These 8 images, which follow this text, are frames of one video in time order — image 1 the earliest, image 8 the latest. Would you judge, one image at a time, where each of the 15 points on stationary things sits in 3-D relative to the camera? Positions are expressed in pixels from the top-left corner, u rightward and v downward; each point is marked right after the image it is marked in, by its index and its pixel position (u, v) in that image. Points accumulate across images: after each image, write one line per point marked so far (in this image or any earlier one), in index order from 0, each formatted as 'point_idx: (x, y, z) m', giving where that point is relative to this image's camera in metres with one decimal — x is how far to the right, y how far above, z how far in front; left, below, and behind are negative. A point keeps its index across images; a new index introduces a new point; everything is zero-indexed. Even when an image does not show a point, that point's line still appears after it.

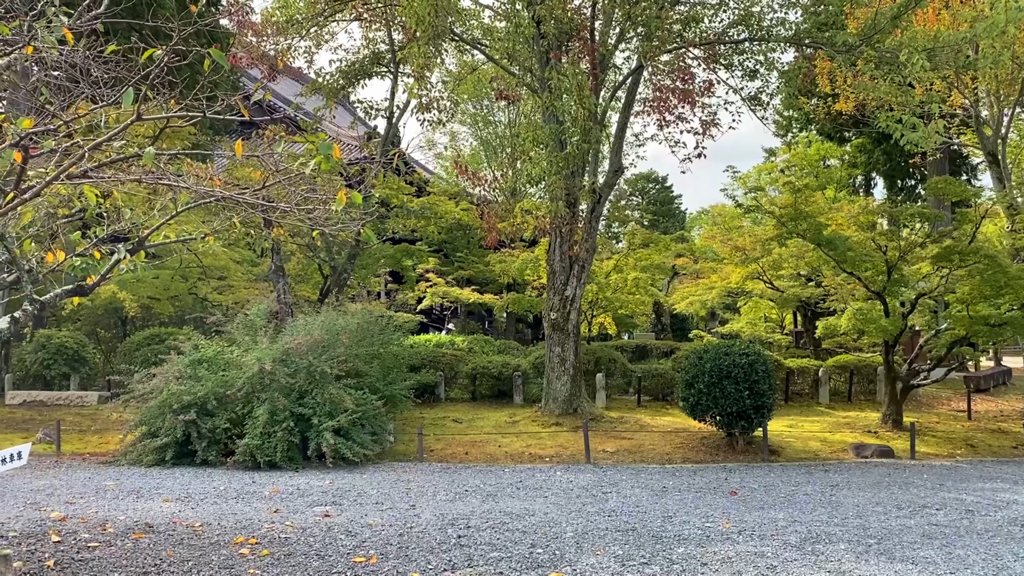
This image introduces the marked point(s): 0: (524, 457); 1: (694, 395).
0: (+0.1, -1.5, +7.5) m
1: (+1.6, -0.9, +7.5) m
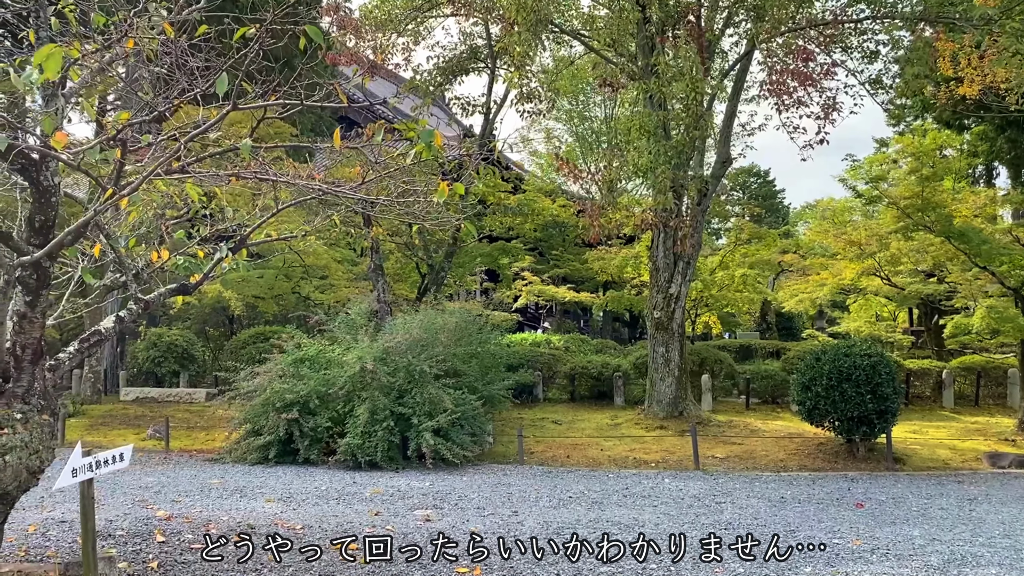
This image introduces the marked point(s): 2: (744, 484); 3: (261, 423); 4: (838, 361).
0: (+1.0, -1.5, +7.2) m
1: (+2.4, -0.9, +7.1) m
2: (+1.6, -1.4, +6.2) m
3: (-2.0, -1.1, +7.2) m
4: (+2.6, -0.6, +7.0) m
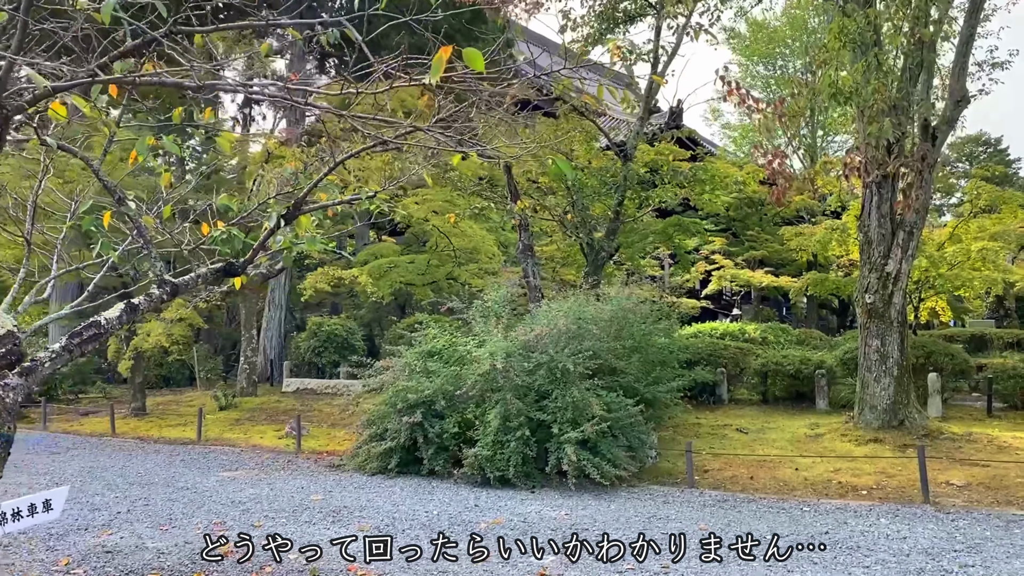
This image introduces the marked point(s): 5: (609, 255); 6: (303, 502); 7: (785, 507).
0: (+2.0, -1.3, +5.6) m
1: (+3.4, -0.7, +5.1) m
2: (+2.5, -1.2, +4.4) m
3: (-0.9, -1.0, +6.2) m
4: (+3.6, -0.4, +5.0) m
5: (+1.0, +0.3, +8.9) m
6: (-1.2, -1.3, +5.2) m
7: (+1.6, -1.3, +5.1) m
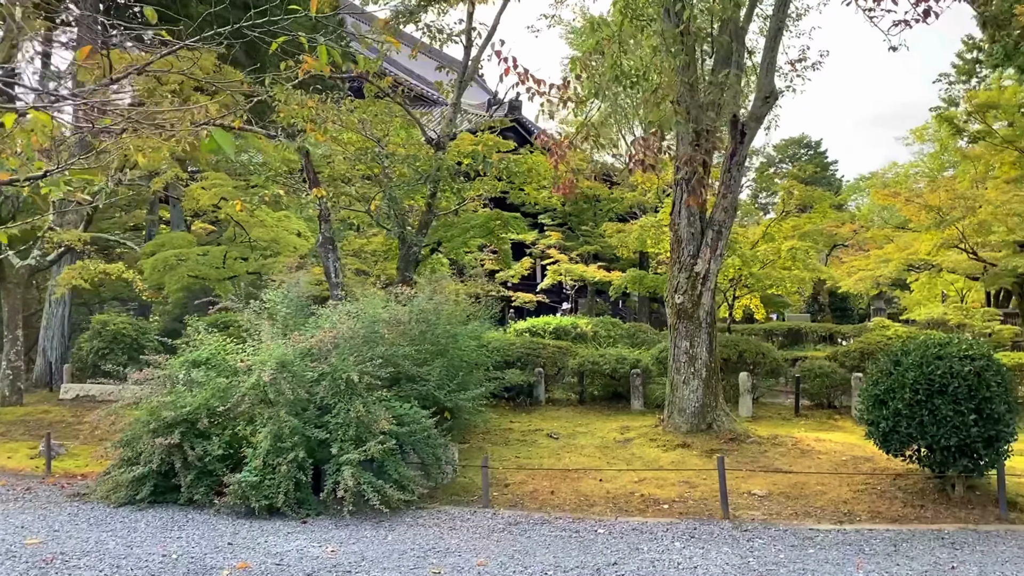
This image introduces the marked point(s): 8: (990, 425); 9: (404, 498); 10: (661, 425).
0: (+0.7, -1.3, +5.3) m
1: (+2.2, -0.7, +5.0) m
2: (+1.3, -1.3, +4.2) m
3: (-2.3, -1.0, +5.4) m
4: (+2.3, -0.4, +4.9) m
5: (-0.9, +0.4, +8.3) m
6: (-2.5, -1.3, +4.3) m
7: (+0.4, -1.3, +4.6) m
8: (+2.6, -0.7, +4.7) m
9: (-0.6, -1.2, +5.1) m
10: (+1.2, -1.1, +7.1) m
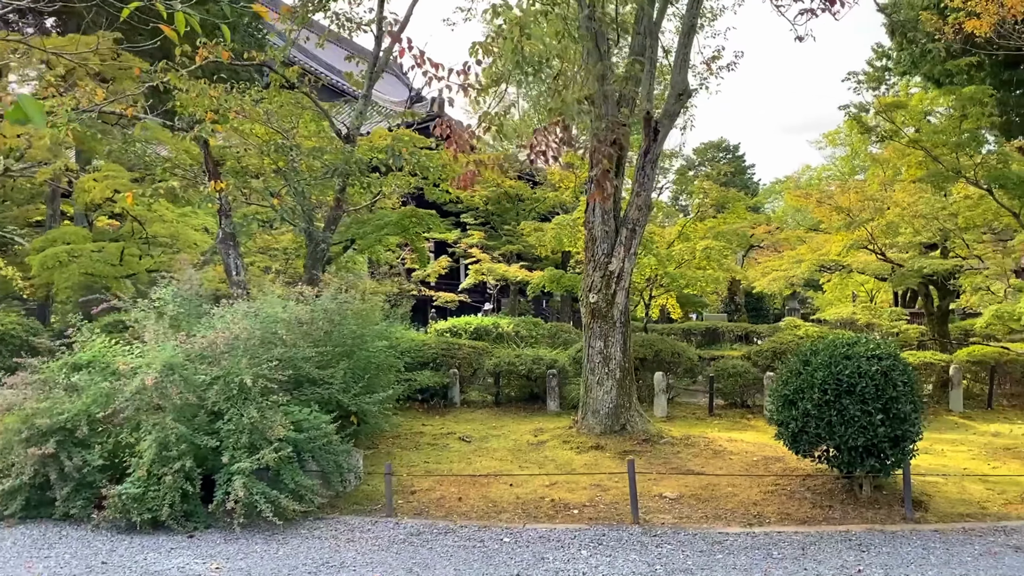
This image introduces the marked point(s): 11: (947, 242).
0: (+0.2, -1.3, +5.1) m
1: (+1.6, -0.7, +5.0) m
2: (+0.9, -1.3, +4.1) m
3: (-2.8, -1.0, +4.9) m
4: (+1.8, -0.4, +4.9) m
5: (-1.7, +0.4, +8.0) m
6: (-2.9, -1.3, +3.9) m
7: (-0.1, -1.3, +4.5) m
8: (+2.0, -0.7, +4.7) m
9: (-1.2, -1.2, +4.8) m
10: (+0.5, -1.1, +7.0) m
11: (+4.2, +0.5, +8.5) m
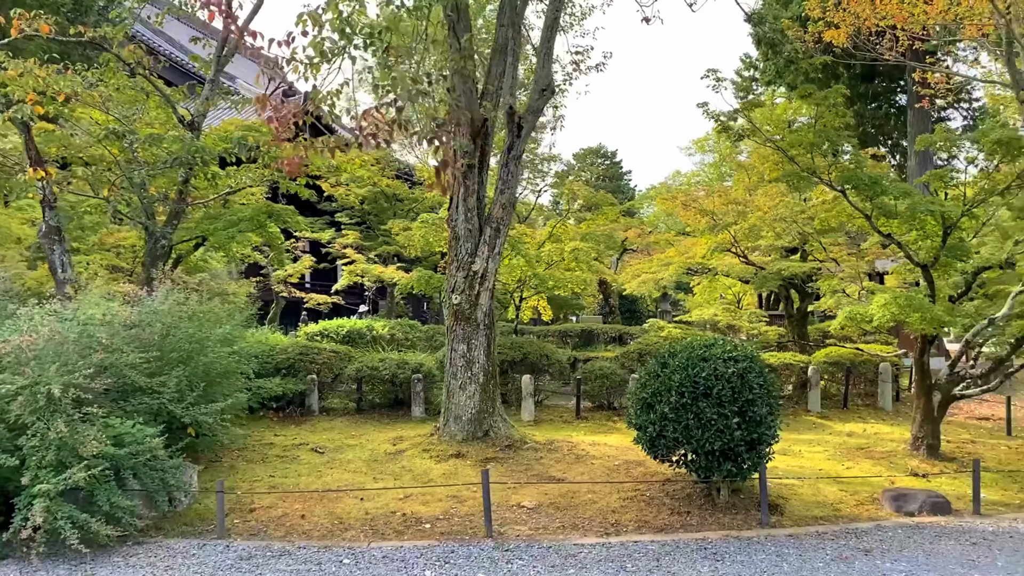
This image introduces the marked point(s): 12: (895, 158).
0: (-0.7, -1.3, +4.8) m
1: (+0.8, -0.7, +4.8) m
2: (+0.2, -1.3, +3.8) m
3: (-3.6, -1.0, +4.2) m
4: (+1.0, -0.4, +4.7) m
5: (-2.8, +0.4, +7.4) m
6: (-3.6, -1.2, +3.2) m
7: (-0.9, -1.3, +4.1) m
8: (+1.3, -0.7, +4.6) m
9: (-2.0, -1.2, +4.3) m
10: (-0.6, -1.1, +6.7) m
11: (+2.9, +0.4, +8.7) m
12: (+5.3, +1.8, +12.2) m
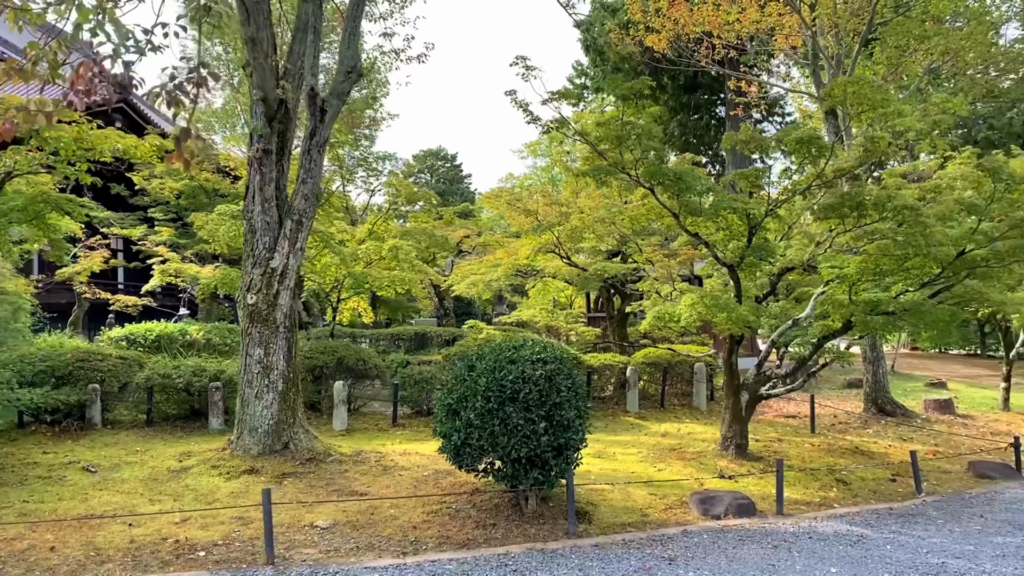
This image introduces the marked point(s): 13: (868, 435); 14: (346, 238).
0: (-1.7, -1.3, +4.2) m
1: (-0.3, -0.7, +4.5) m
2: (-0.7, -1.2, +3.4) m
3: (-4.5, -0.9, +3.1) m
4: (-0.1, -0.4, +4.5) m
5: (-4.3, +0.4, +6.4) m
6: (-4.3, -1.2, +2.1) m
7: (-1.8, -1.3, +3.5) m
8: (+0.2, -0.7, +4.3) m
9: (-2.9, -1.2, +3.5) m
10: (-1.9, -1.1, +6.1) m
11: (+1.1, +0.4, +8.7) m
12: (+2.9, +1.8, +12.6) m
13: (+3.2, -1.3, +7.9) m
14: (-1.7, +0.5, +8.9) m
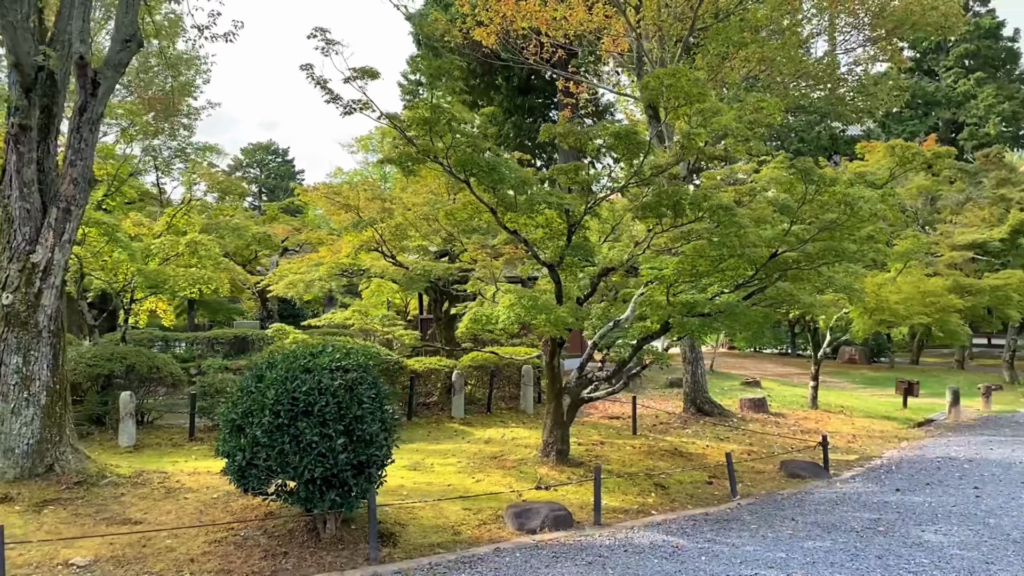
0: (-2.6, -1.3, +3.4) m
1: (-1.2, -0.7, +4.0) m
2: (-1.4, -1.2, +2.8) m
3: (-5.1, -0.9, +1.8) m
4: (-1.0, -0.4, +4.0) m
5: (-5.5, +0.4, +5.1) m
6: (-4.7, -1.2, +0.9) m
7: (-2.5, -1.2, +2.7) m
8: (-0.7, -0.7, +3.9) m
9: (-3.6, -1.2, +2.5) m
10: (-3.1, -1.1, +5.2) m
11: (-0.6, +0.4, +8.4) m
12: (+0.5, +1.7, +12.5) m
13: (+1.6, -1.3, +7.9) m
14: (-3.4, +0.5, +8.1) m
